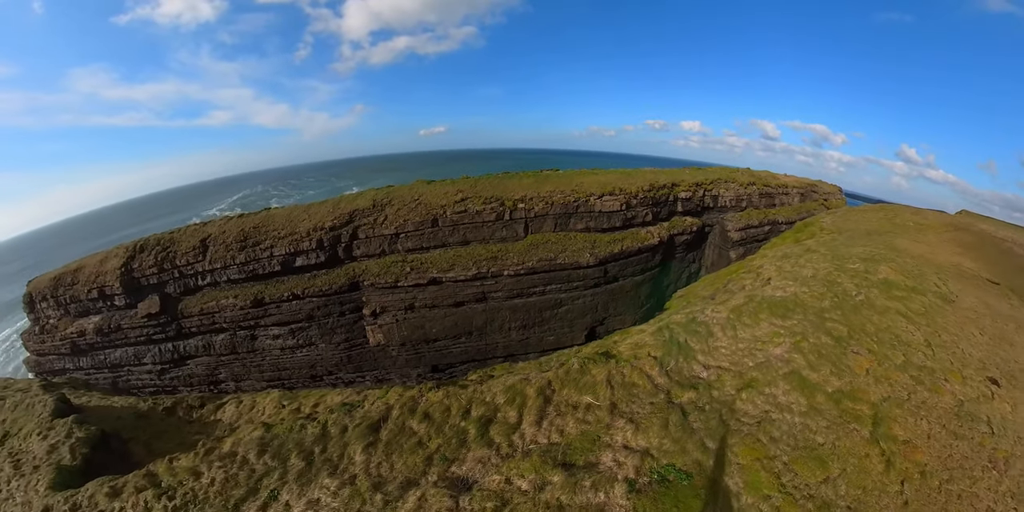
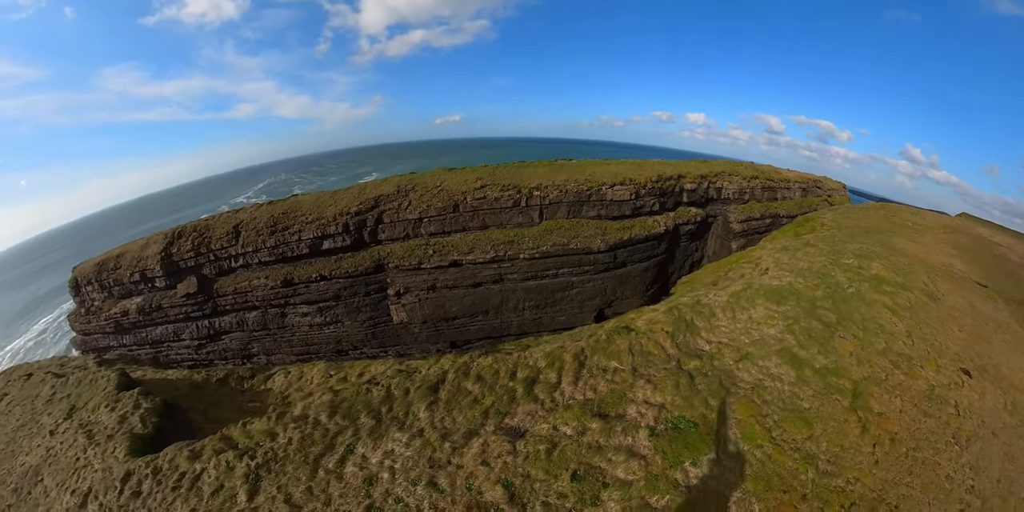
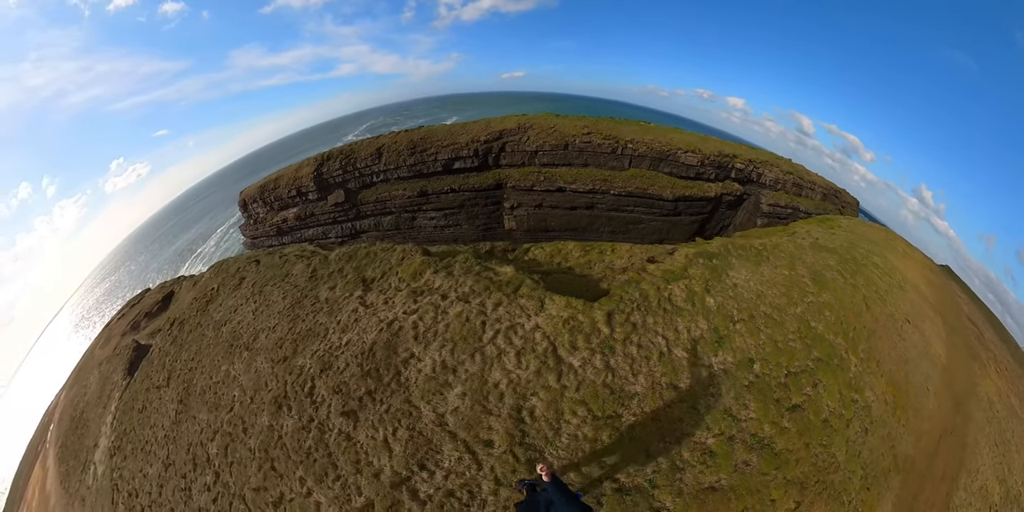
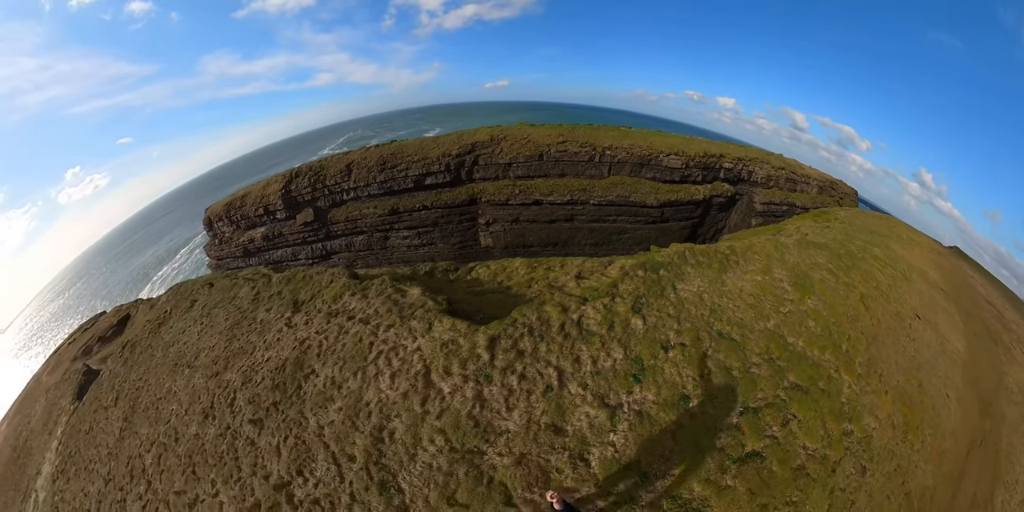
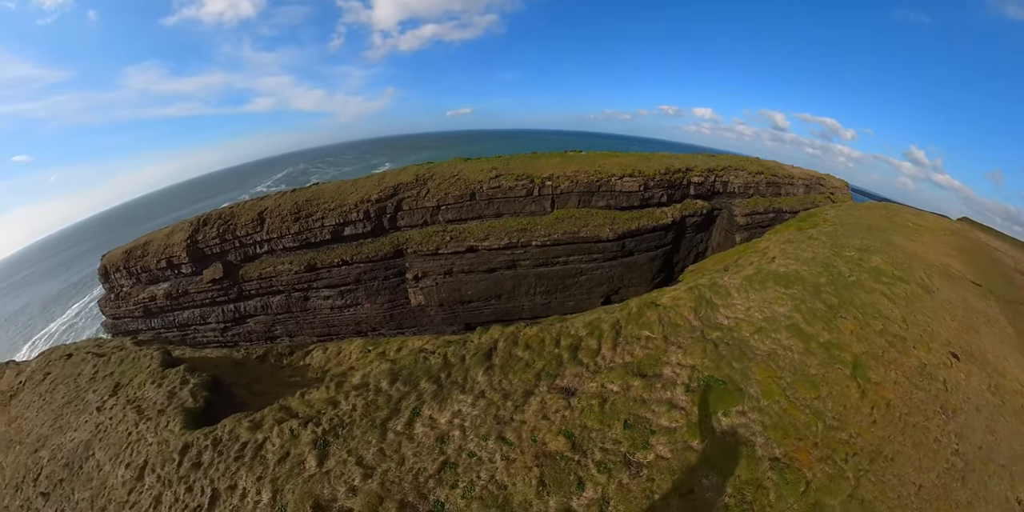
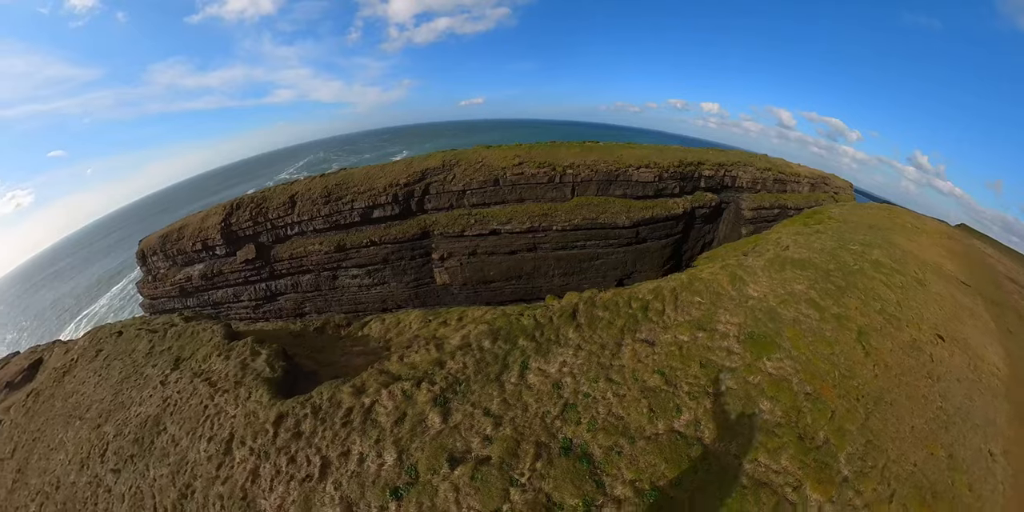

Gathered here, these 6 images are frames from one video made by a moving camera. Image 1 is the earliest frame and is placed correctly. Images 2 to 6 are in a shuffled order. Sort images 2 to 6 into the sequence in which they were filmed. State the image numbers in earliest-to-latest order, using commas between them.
2, 5, 6, 4, 3
